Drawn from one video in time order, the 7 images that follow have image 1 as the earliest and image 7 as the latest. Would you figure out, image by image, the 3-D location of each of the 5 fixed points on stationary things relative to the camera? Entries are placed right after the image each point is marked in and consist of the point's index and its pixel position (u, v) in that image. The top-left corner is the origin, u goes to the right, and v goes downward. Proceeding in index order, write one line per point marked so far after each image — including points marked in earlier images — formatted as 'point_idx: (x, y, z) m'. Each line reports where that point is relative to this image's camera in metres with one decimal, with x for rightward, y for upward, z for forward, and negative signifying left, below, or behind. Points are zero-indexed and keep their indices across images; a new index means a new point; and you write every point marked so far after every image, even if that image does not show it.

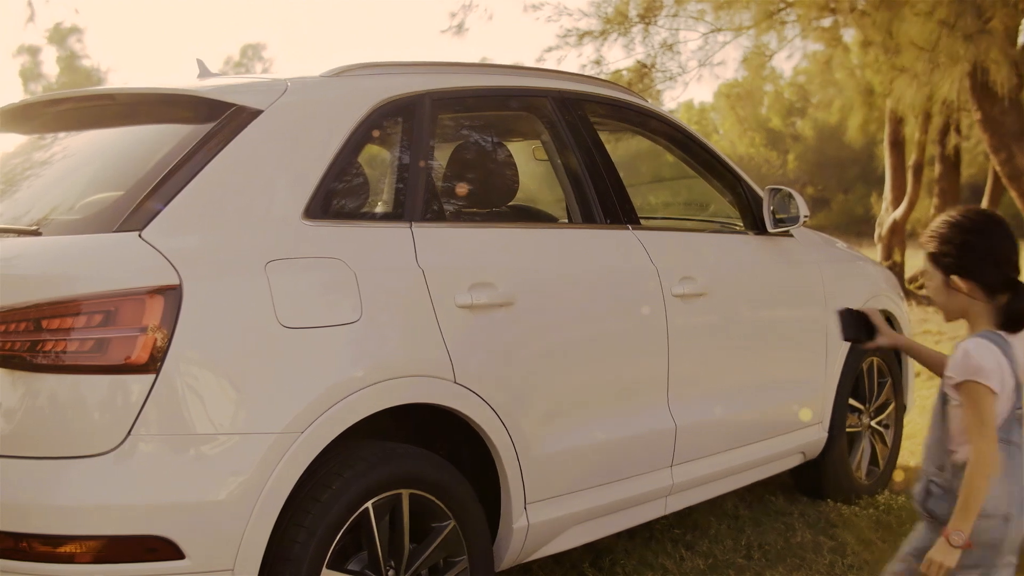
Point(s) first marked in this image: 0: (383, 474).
0: (-0.2, -0.4, +2.6) m
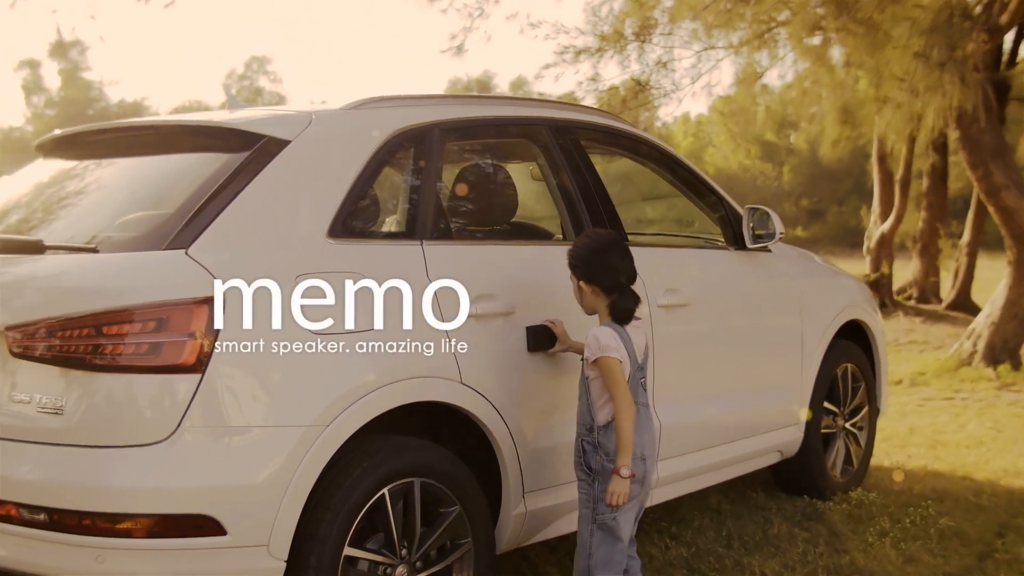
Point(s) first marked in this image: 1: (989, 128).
0: (-0.2, -0.4, +3.0) m
1: (+3.7, +1.3, +10.7) m
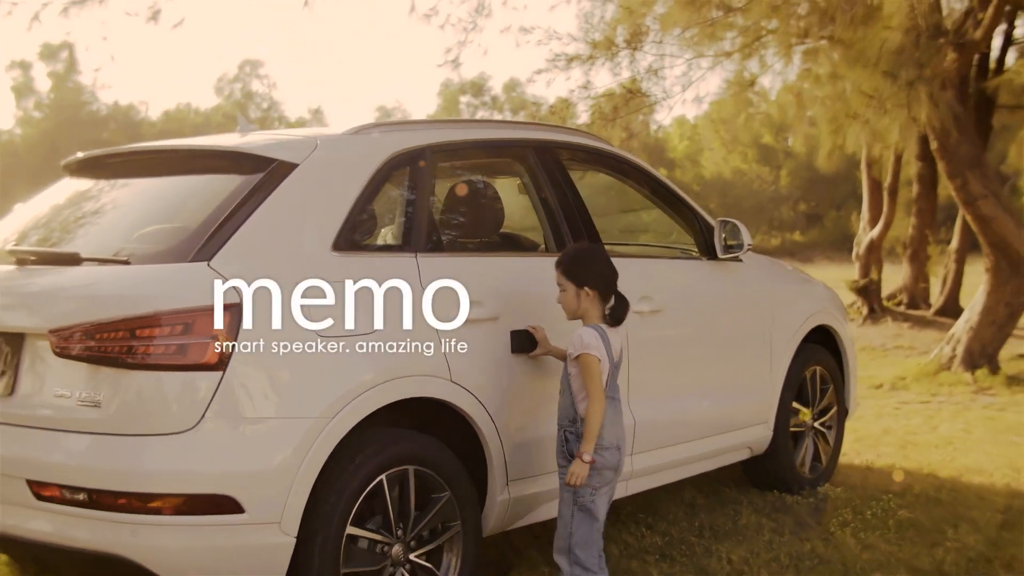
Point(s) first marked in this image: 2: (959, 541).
0: (-0.3, -0.4, +3.3) m
1: (+3.7, +1.2, +11.1) m
2: (+1.5, -0.9, +4.7) m
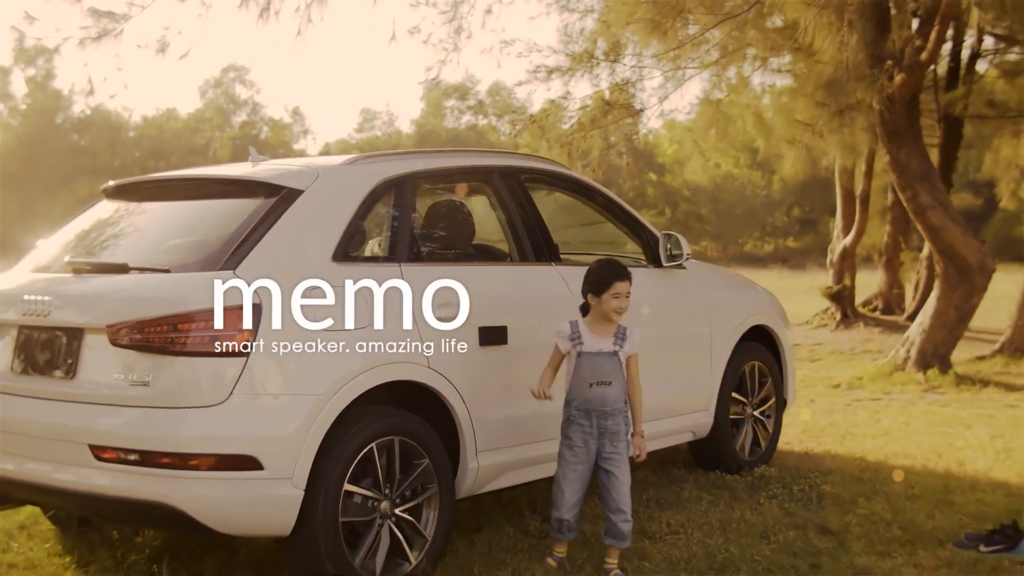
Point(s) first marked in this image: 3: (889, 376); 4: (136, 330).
0: (-0.4, -0.4, +4.0) m
1: (+3.5, +1.2, +11.9) m
2: (+1.4, -0.9, +5.4) m
3: (+3.6, -0.8, +12.9) m
4: (-1.0, -0.1, +3.7) m
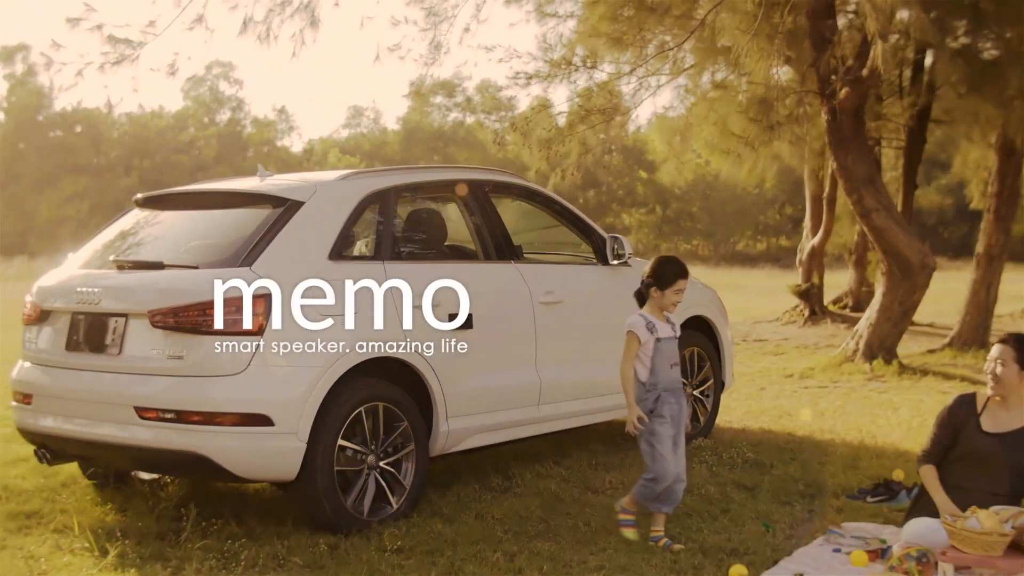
0: (-0.5, -0.4, +5.0) m
1: (+3.3, +1.2, +12.9) m
2: (+1.3, -0.9, +6.4) m
3: (+3.3, -0.8, +13.9) m
4: (-1.1, -0.1, +4.6) m
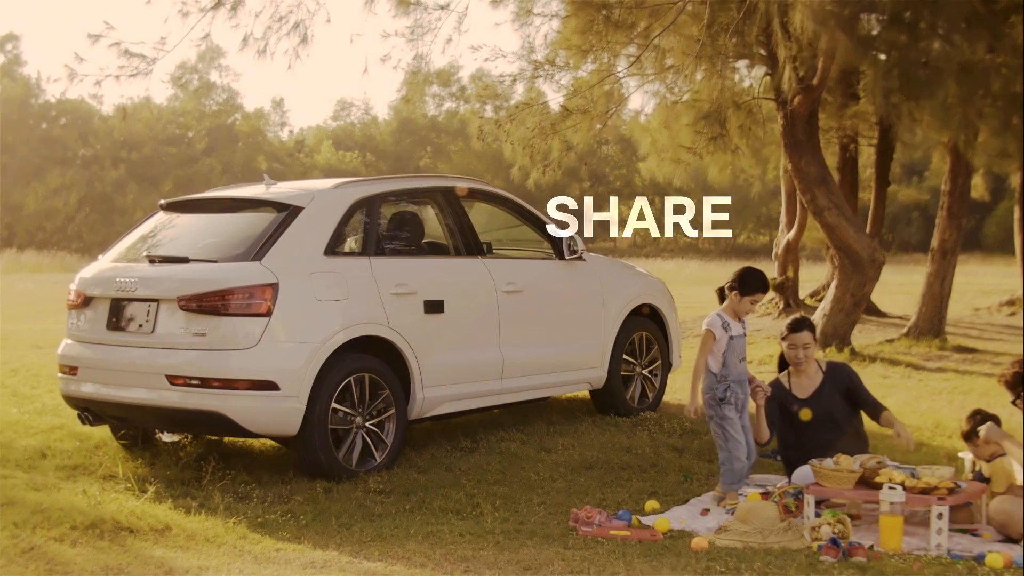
0: (-0.7, -0.3, +6.0) m
1: (+3.1, +1.3, +13.9) m
2: (+1.1, -0.8, +7.4) m
3: (+3.1, -0.7, +15.0) m
4: (-1.3, 0.0, +5.6) m
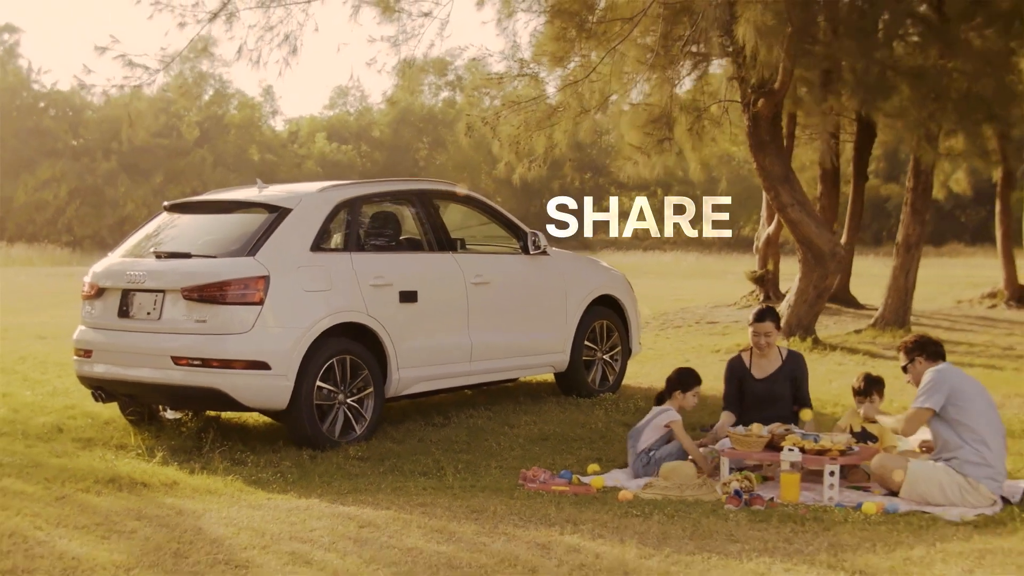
0: (-0.9, -0.3, +6.8) m
1: (+2.8, +1.4, +14.7) m
2: (+0.9, -0.8, +8.2) m
3: (+2.9, -0.6, +15.8) m
4: (-1.5, 0.0, +6.4) m
